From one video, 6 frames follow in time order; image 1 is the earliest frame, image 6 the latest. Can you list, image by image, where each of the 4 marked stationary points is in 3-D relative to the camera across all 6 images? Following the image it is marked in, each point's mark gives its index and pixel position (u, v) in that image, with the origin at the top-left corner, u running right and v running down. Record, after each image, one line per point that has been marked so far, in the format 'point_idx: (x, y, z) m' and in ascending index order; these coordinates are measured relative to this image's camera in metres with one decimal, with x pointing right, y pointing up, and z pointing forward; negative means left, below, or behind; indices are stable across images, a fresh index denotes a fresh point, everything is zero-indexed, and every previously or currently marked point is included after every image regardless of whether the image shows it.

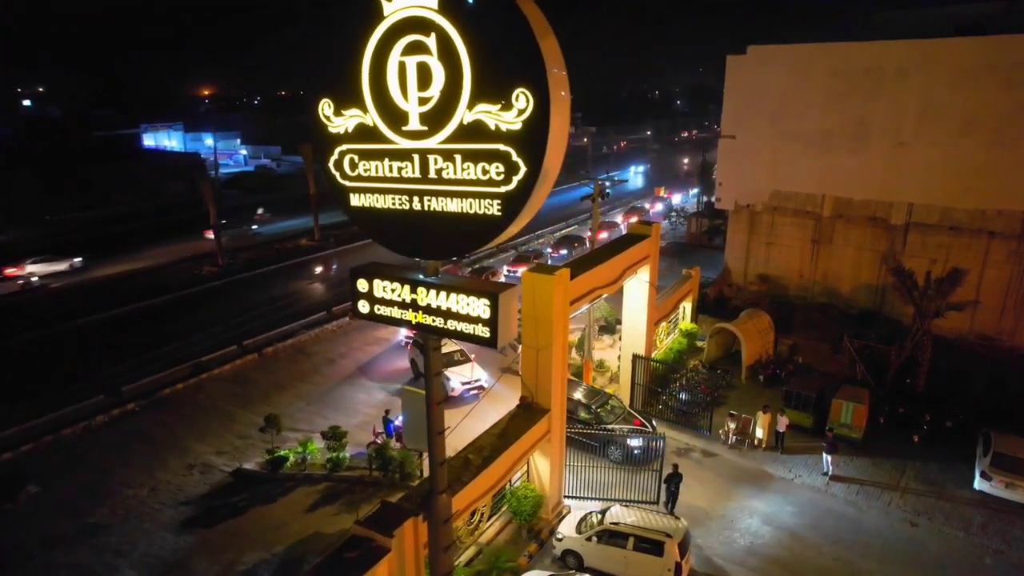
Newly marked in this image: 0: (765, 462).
0: (+6.4, -4.4, +17.0) m
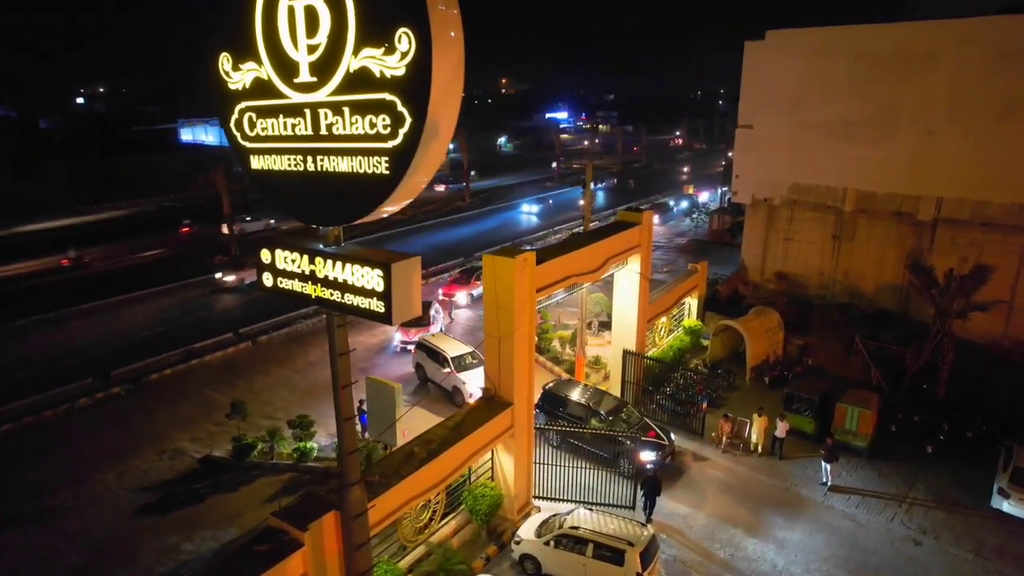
0: (+5.8, -4.2, +15.8) m
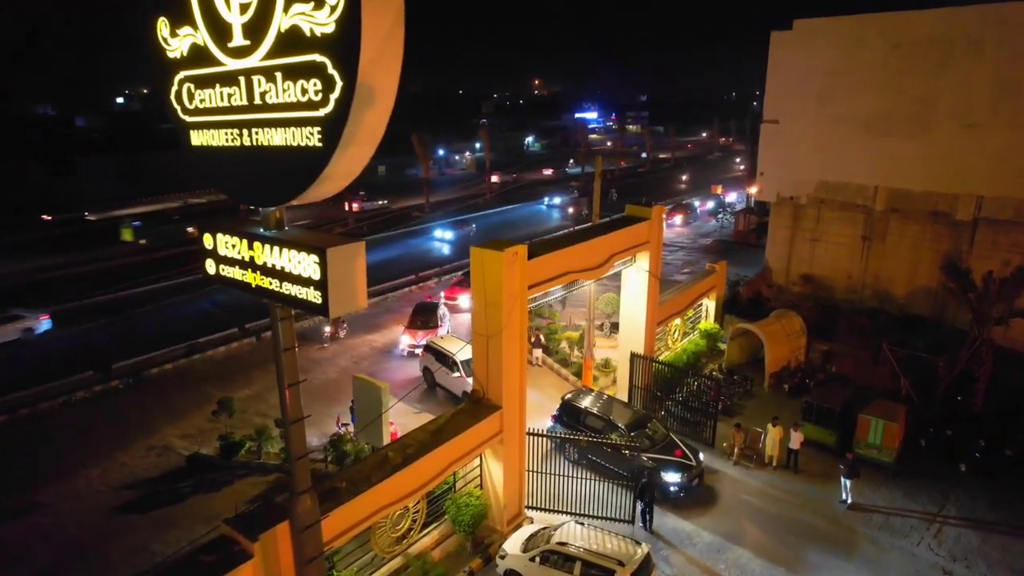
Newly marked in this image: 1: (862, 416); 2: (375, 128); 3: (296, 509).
0: (+5.7, -4.3, +14.7) m
1: (+7.9, -2.9, +15.2) m
2: (-1.2, +1.4, +5.9) m
3: (-2.5, -2.5, +7.8) m
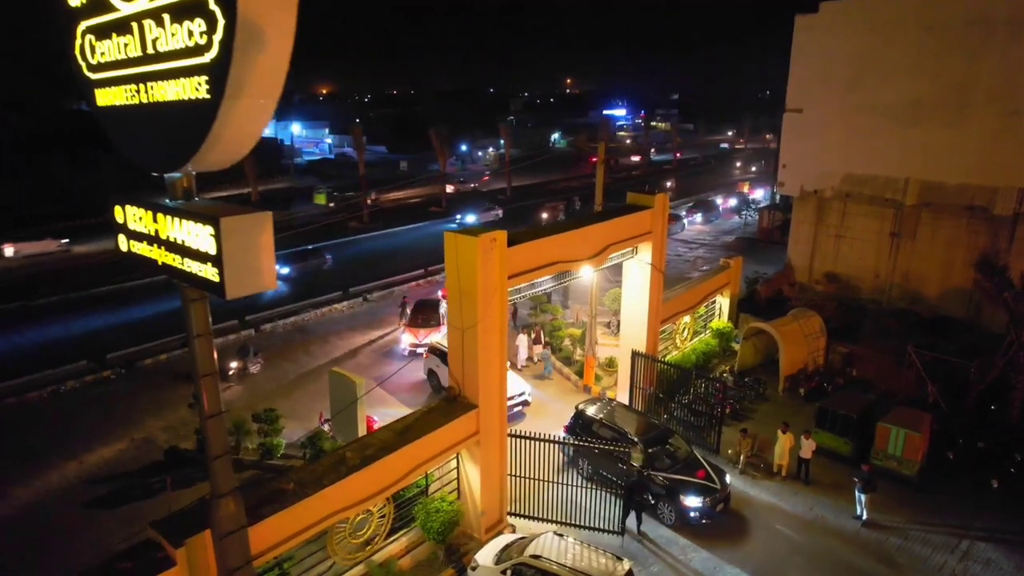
0: (+5.4, -4.2, +13.5) m
1: (+7.6, -2.8, +14.0) m
2: (-1.8, +1.6, +5.1) m
3: (-3.1, -2.3, +7.0) m
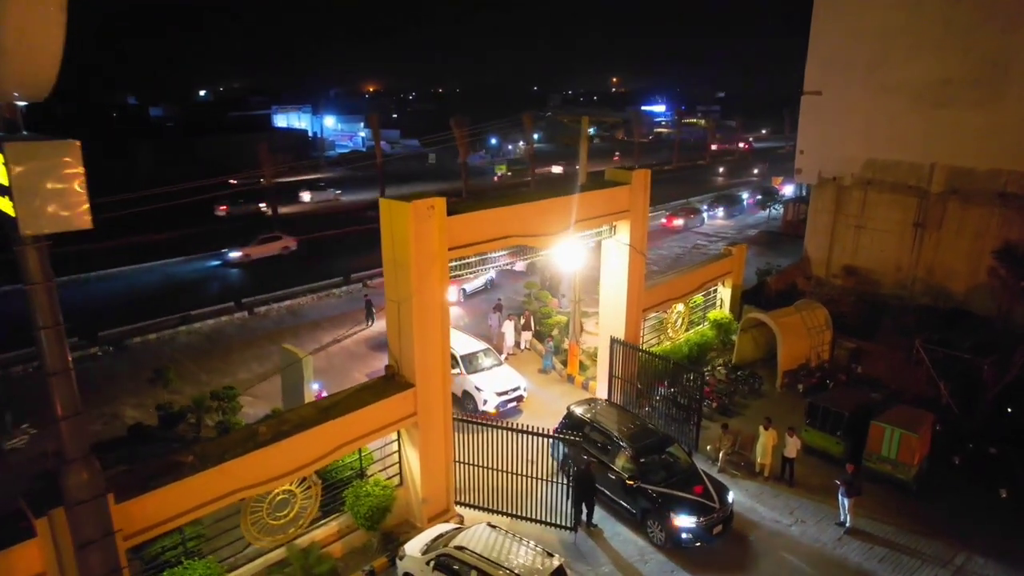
0: (+4.6, -3.8, +12.4) m
1: (+6.9, -2.6, +12.7) m
2: (-3.1, +2.1, +4.4) m
3: (-4.3, -1.8, +6.5) m
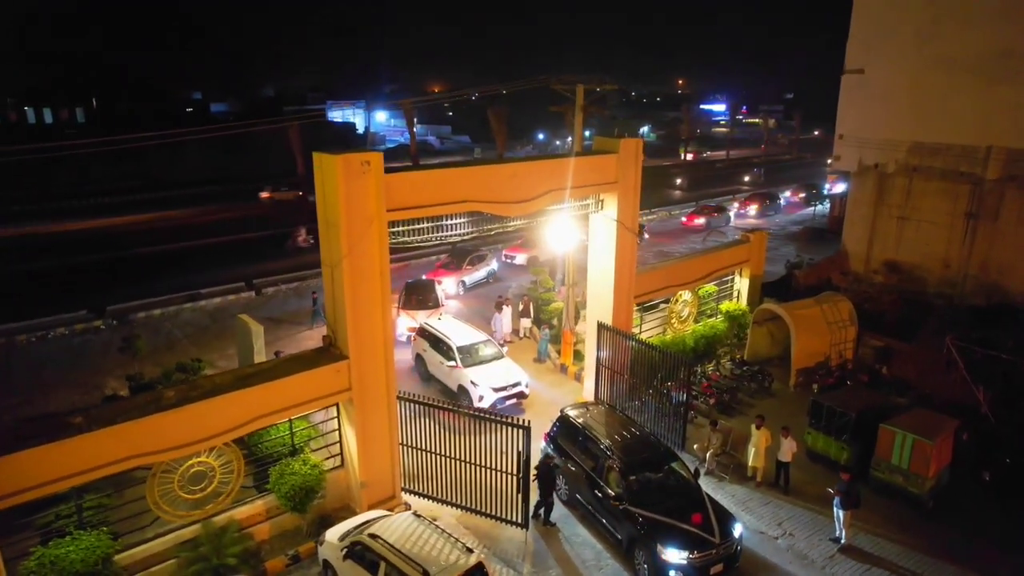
0: (+3.9, -3.5, +11.0) m
1: (+6.2, -2.3, +11.1) m
2: (-4.3, +2.7, +3.8) m
3: (-5.4, -1.2, +5.9) m
